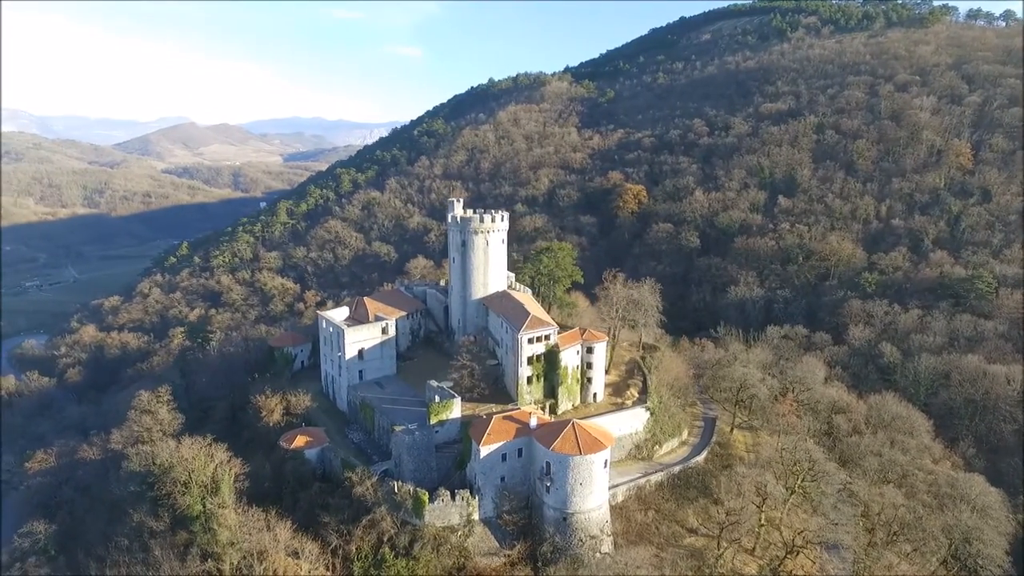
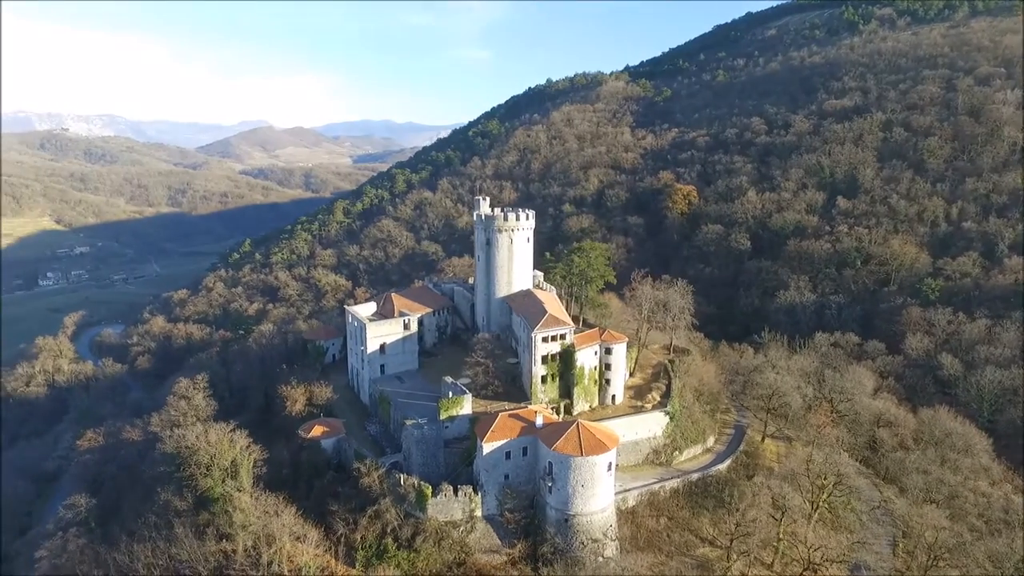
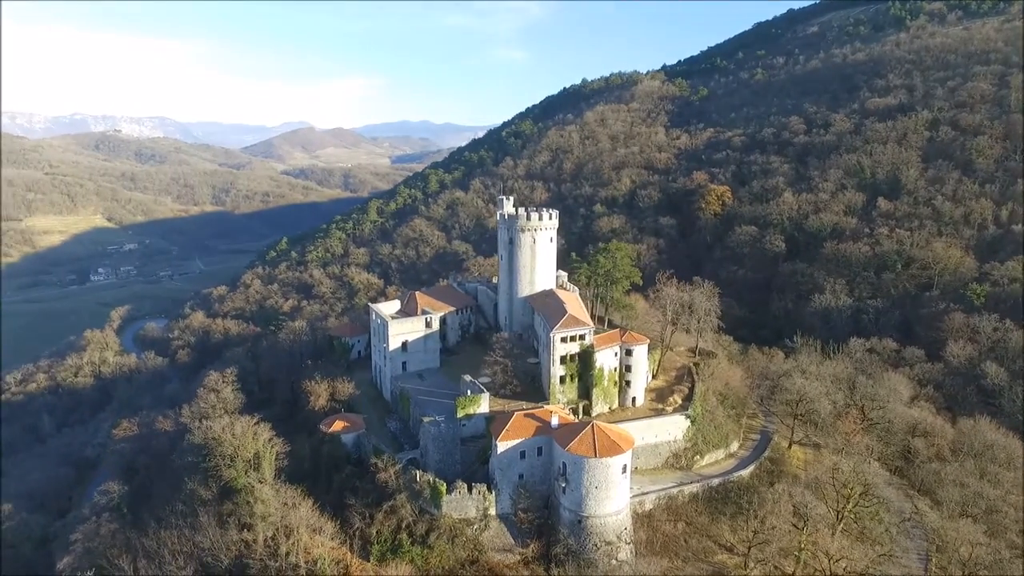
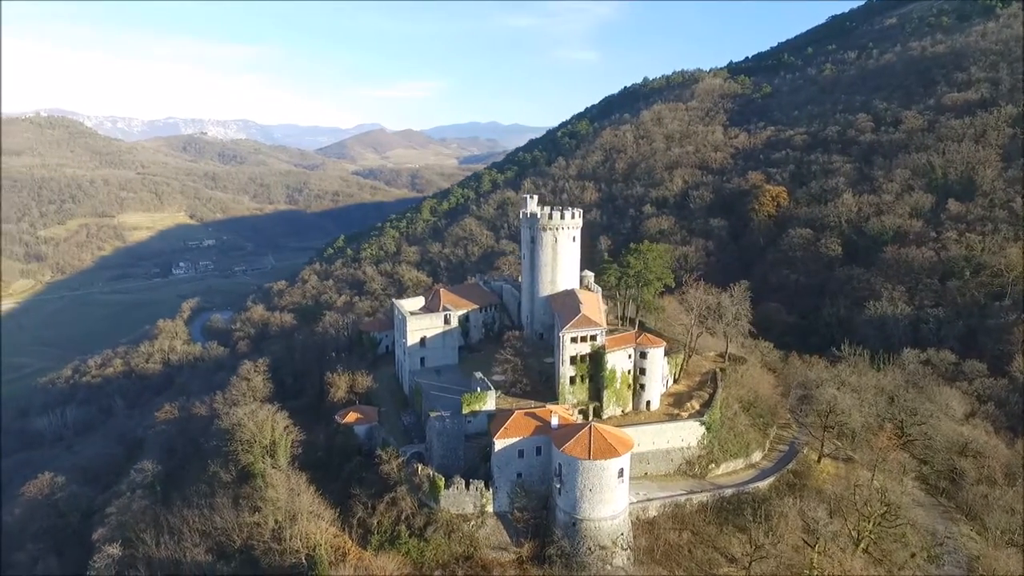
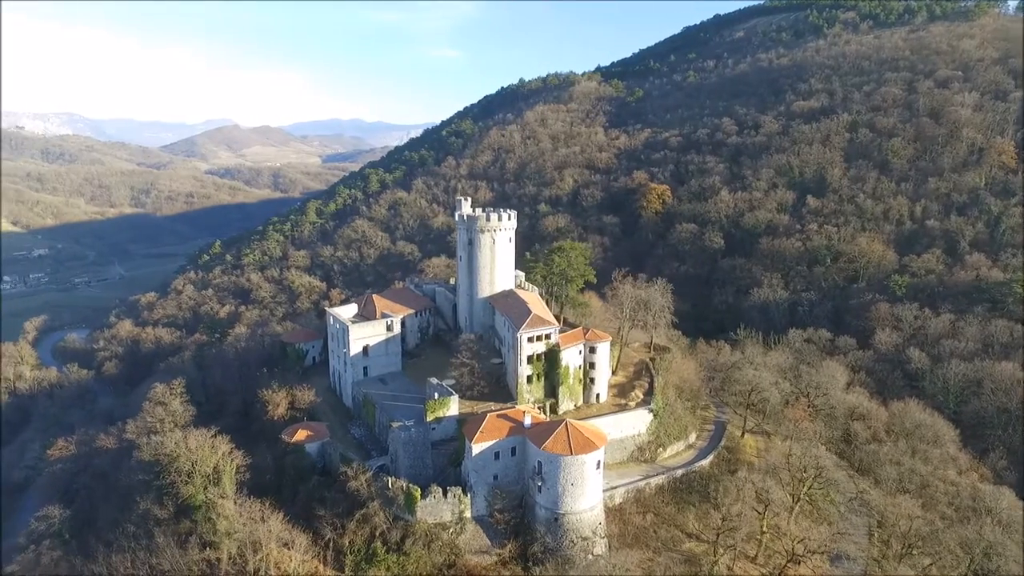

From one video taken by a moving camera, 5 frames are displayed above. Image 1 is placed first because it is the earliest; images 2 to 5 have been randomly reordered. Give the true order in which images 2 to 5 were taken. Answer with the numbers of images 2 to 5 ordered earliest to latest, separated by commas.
5, 2, 3, 4
